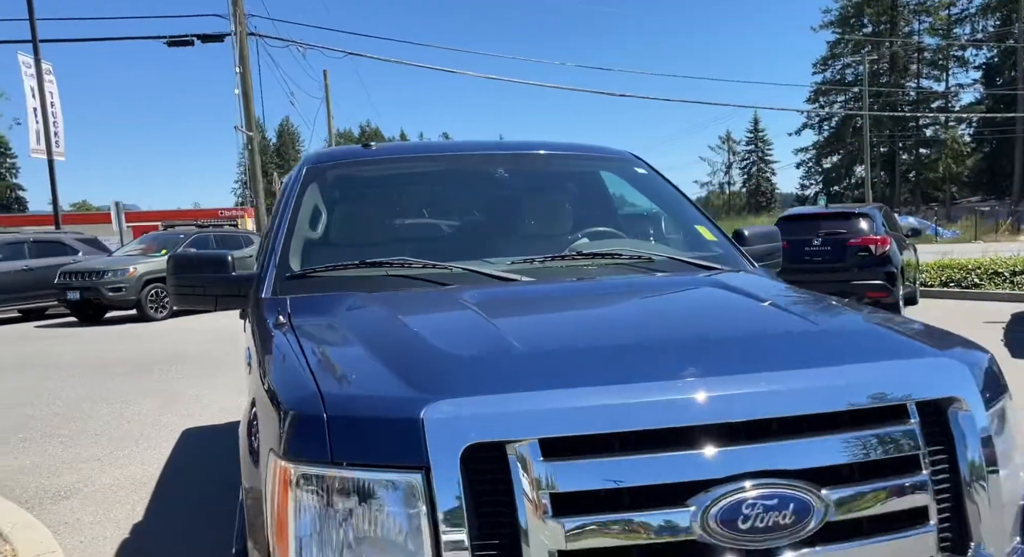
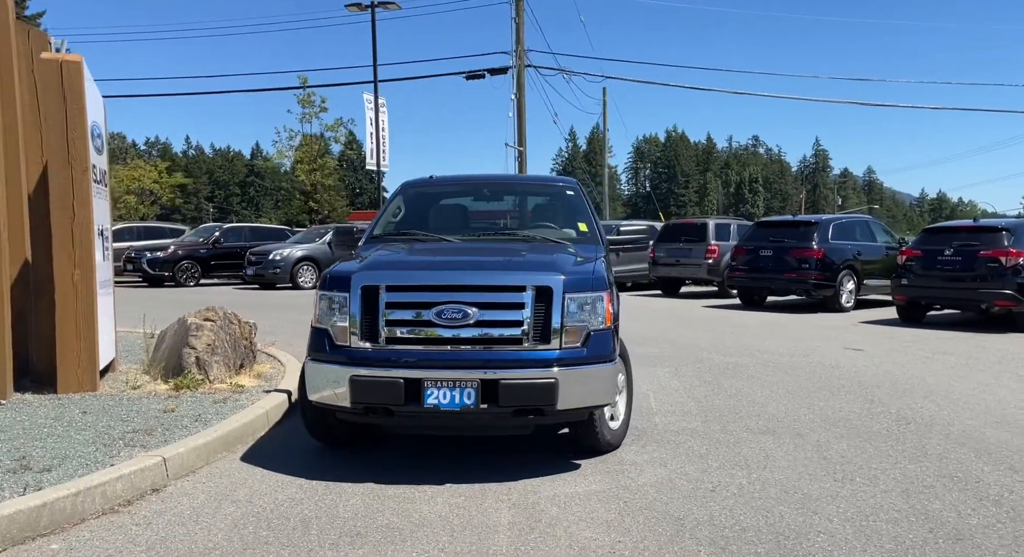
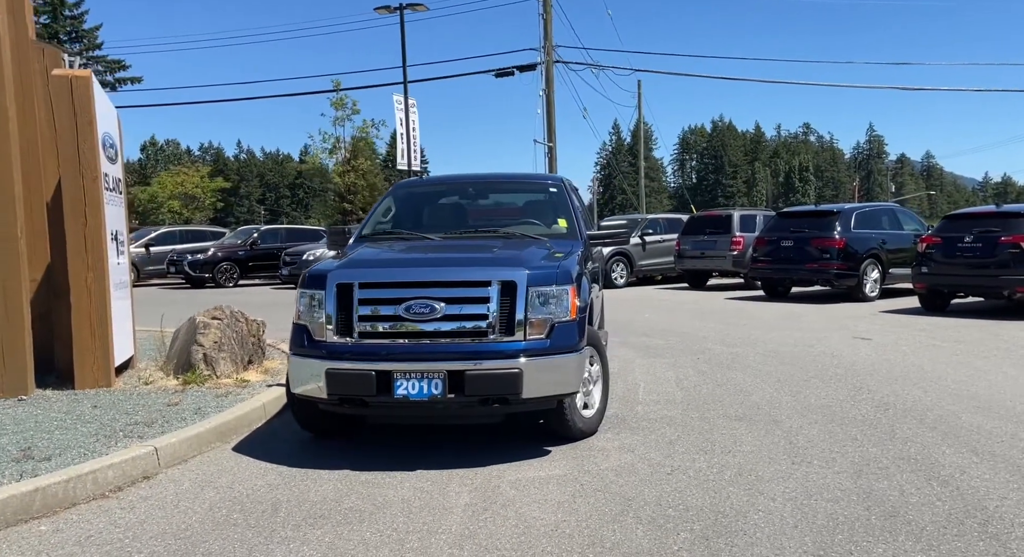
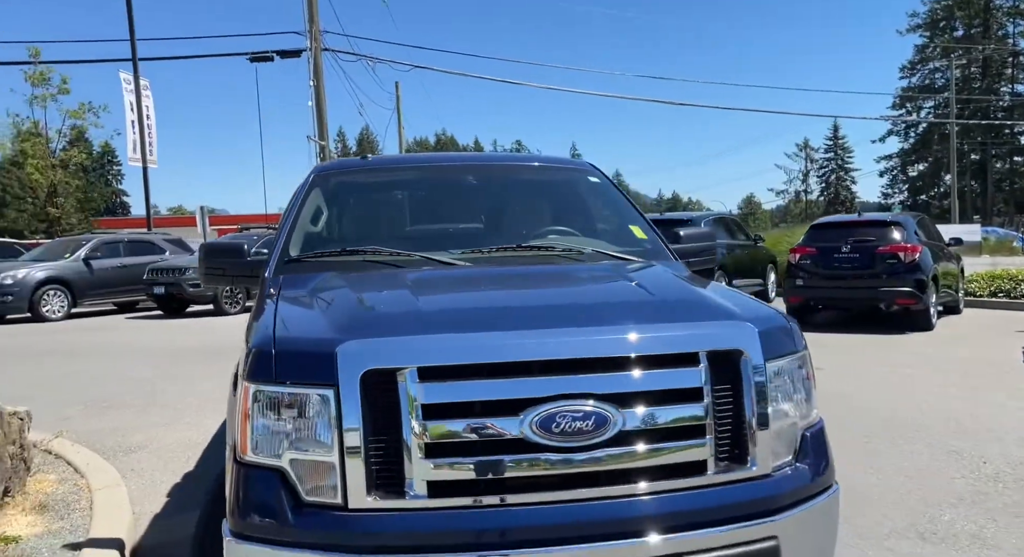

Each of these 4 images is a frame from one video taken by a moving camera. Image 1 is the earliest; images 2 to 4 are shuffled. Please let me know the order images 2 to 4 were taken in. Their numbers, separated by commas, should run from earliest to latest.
4, 2, 3
